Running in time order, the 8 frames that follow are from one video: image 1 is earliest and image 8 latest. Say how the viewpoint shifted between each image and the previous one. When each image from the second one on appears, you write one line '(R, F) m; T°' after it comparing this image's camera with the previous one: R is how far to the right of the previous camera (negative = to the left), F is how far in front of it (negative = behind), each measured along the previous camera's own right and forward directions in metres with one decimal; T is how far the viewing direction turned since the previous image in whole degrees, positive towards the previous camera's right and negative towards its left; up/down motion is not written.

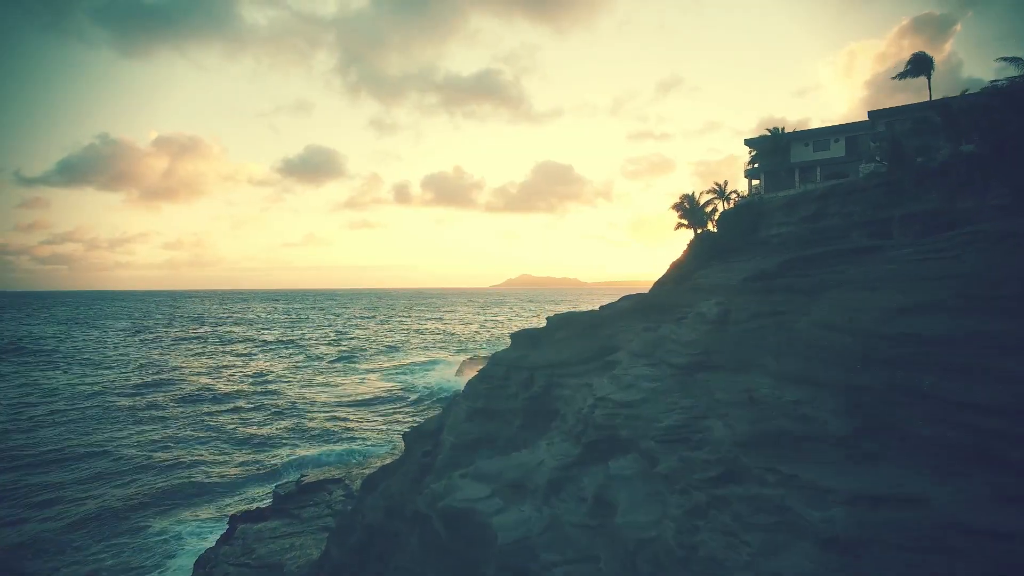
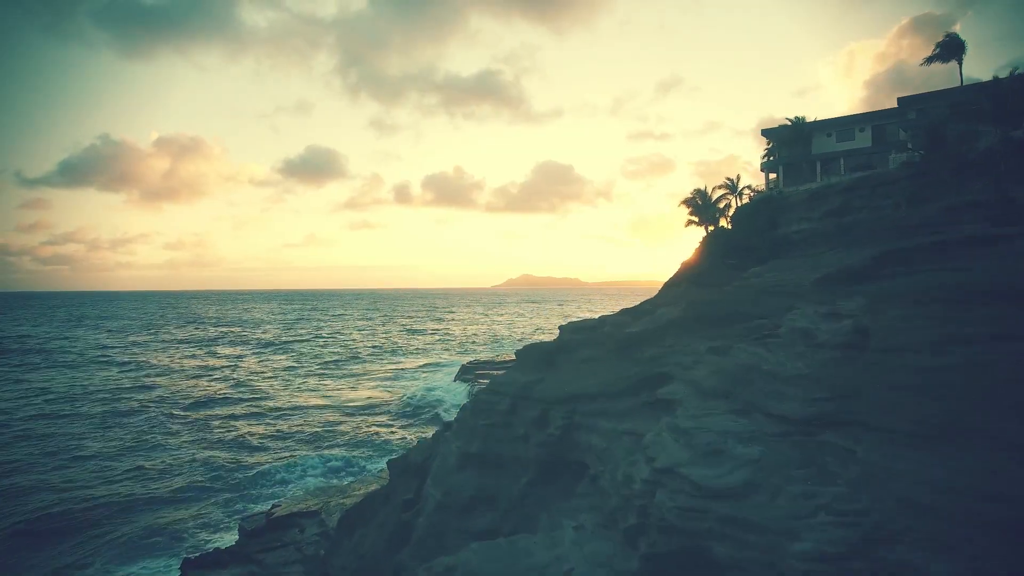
(-0.1, +2.2) m; 0°
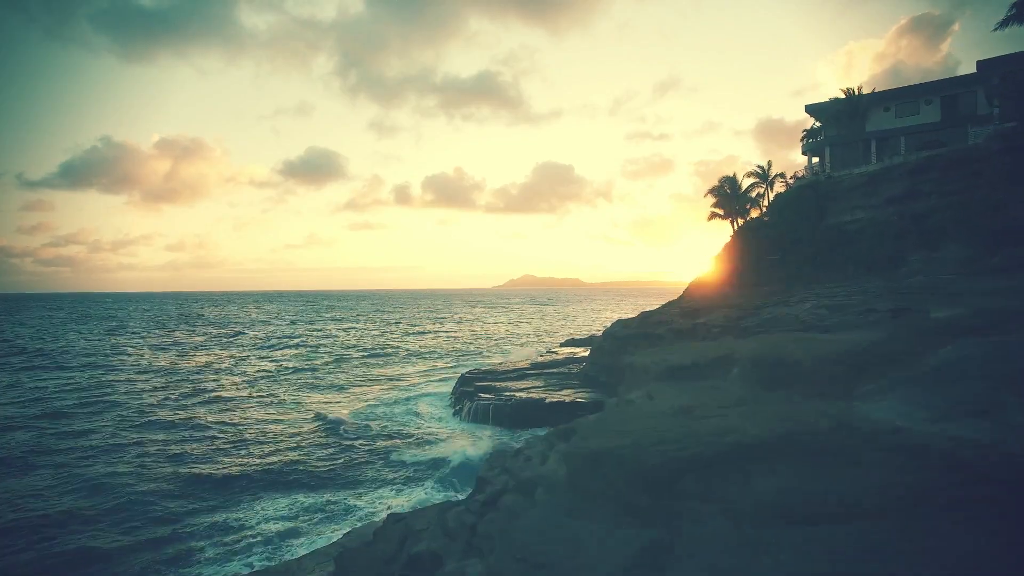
(-0.3, +4.5) m; 0°
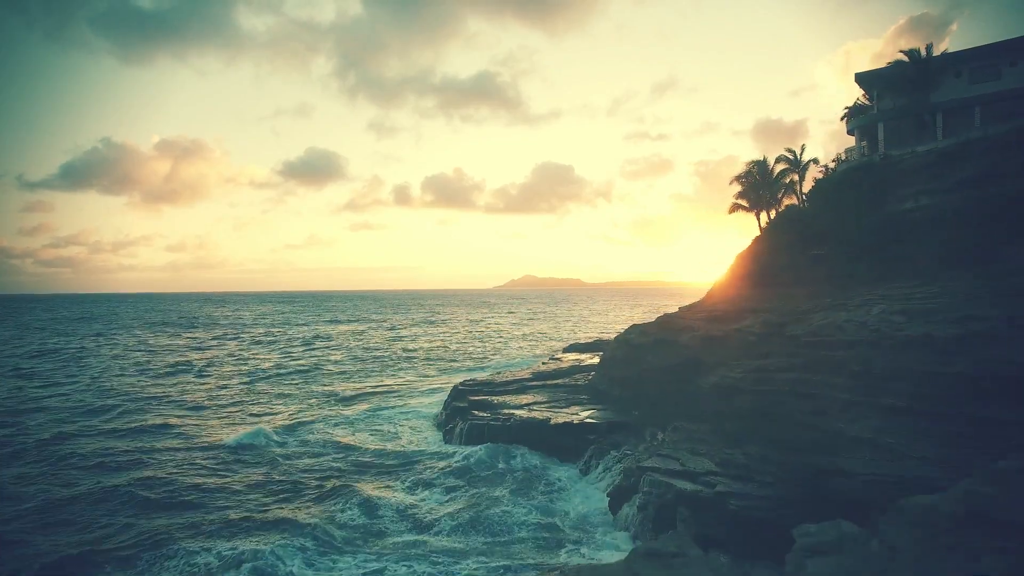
(+0.1, +4.3) m; 0°
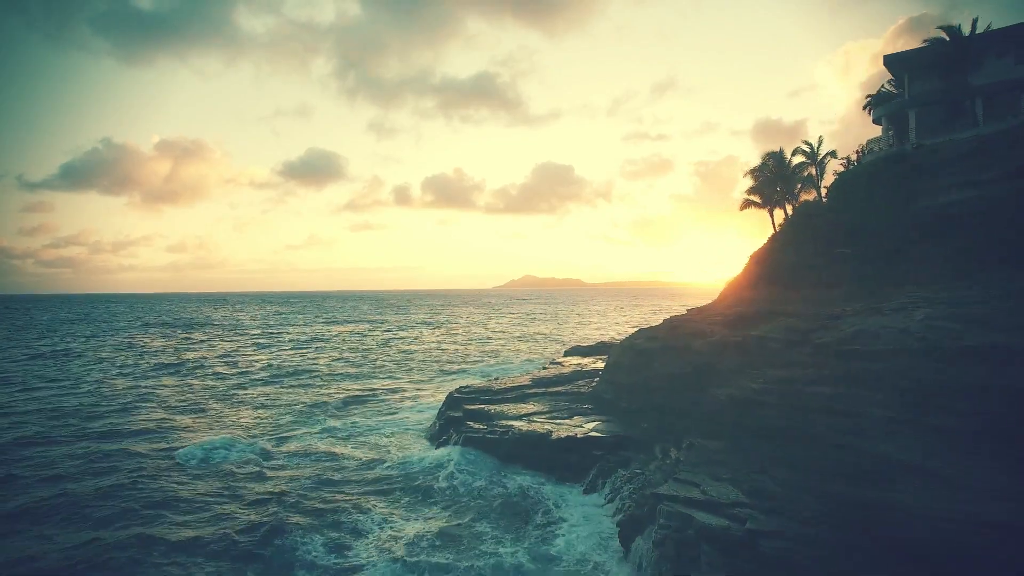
(+0.1, +2.1) m; 0°
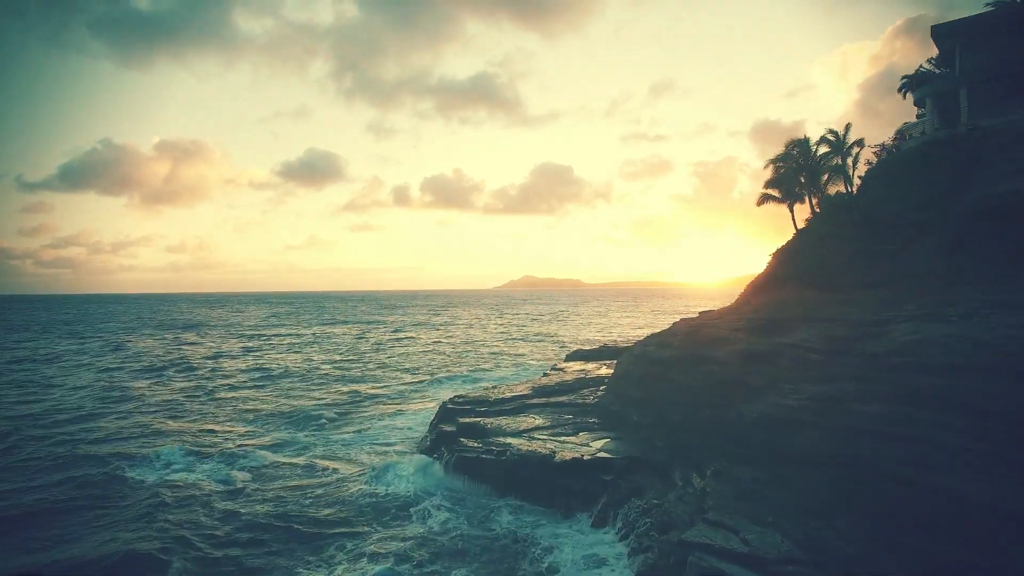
(+0.1, +2.7) m; 0°
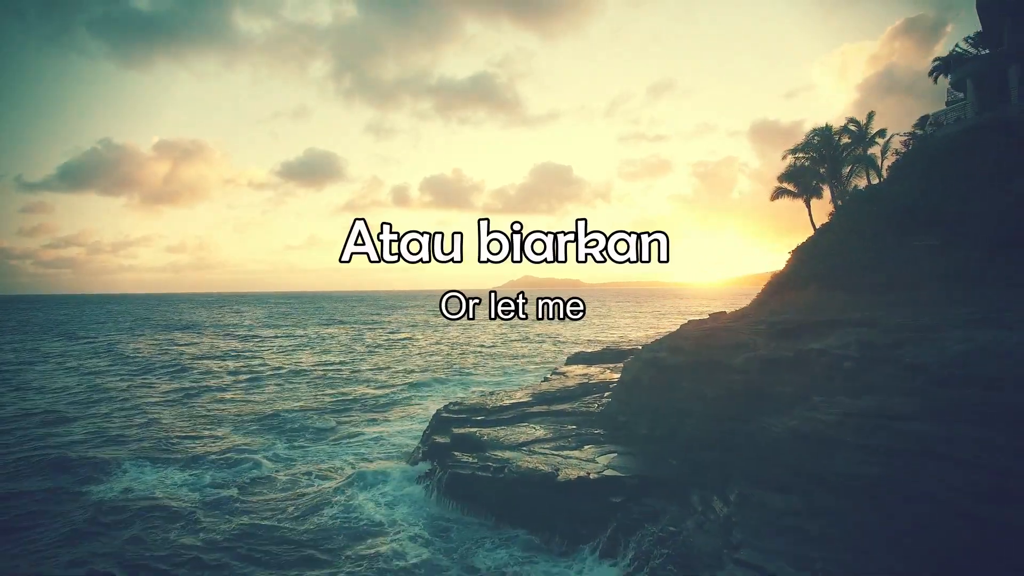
(0.0, +2.0) m; 0°
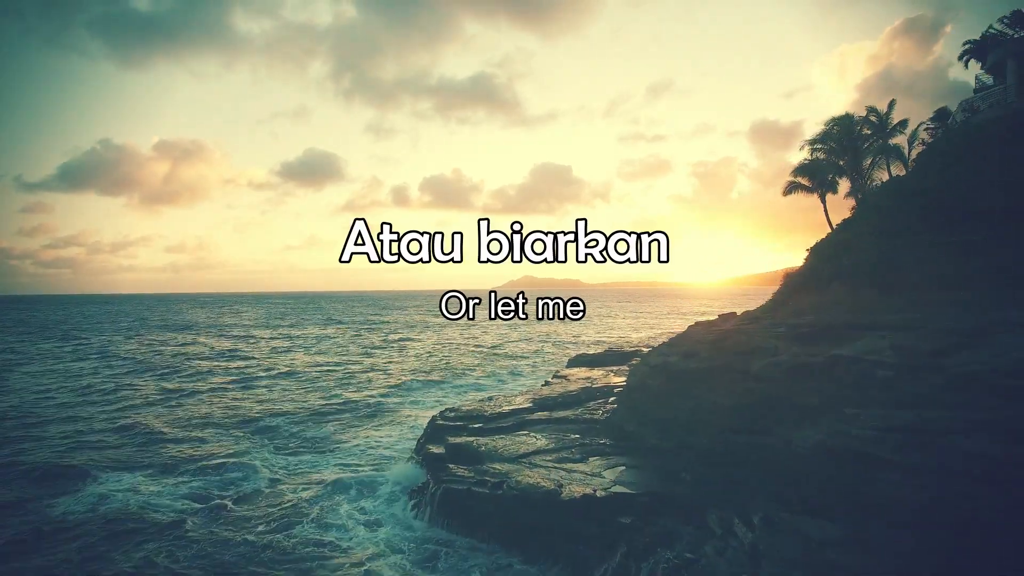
(0.0, +1.5) m; 0°
